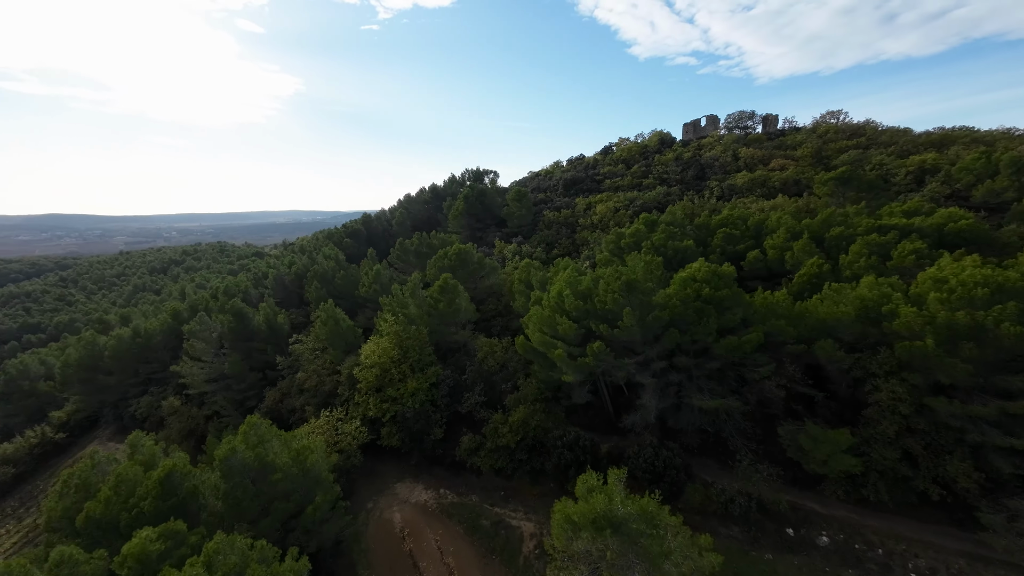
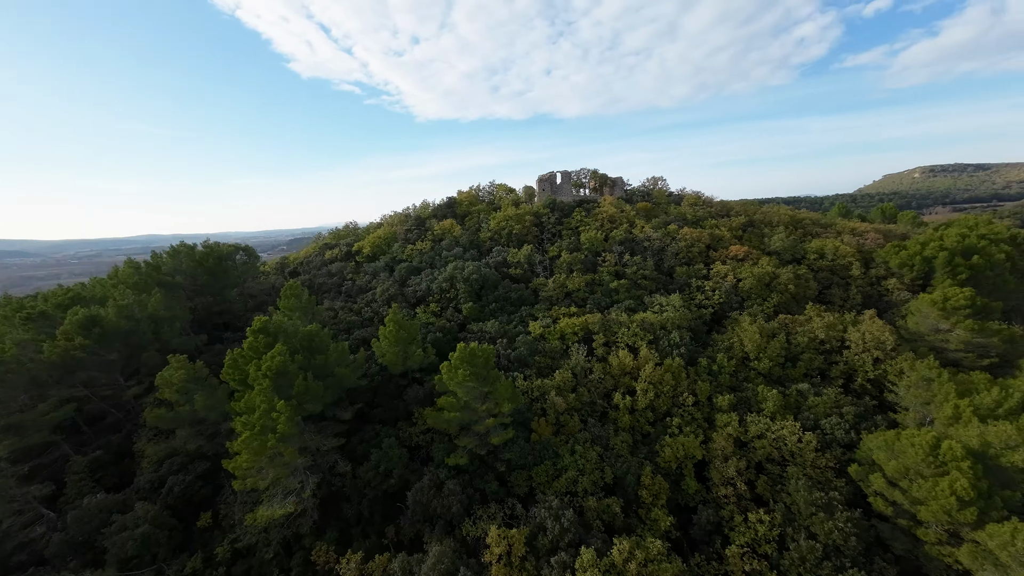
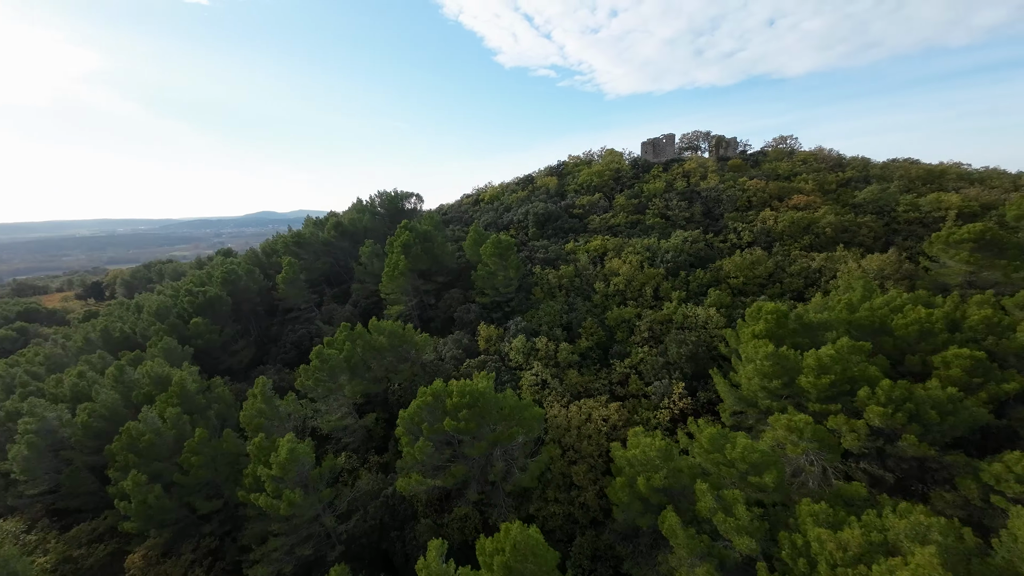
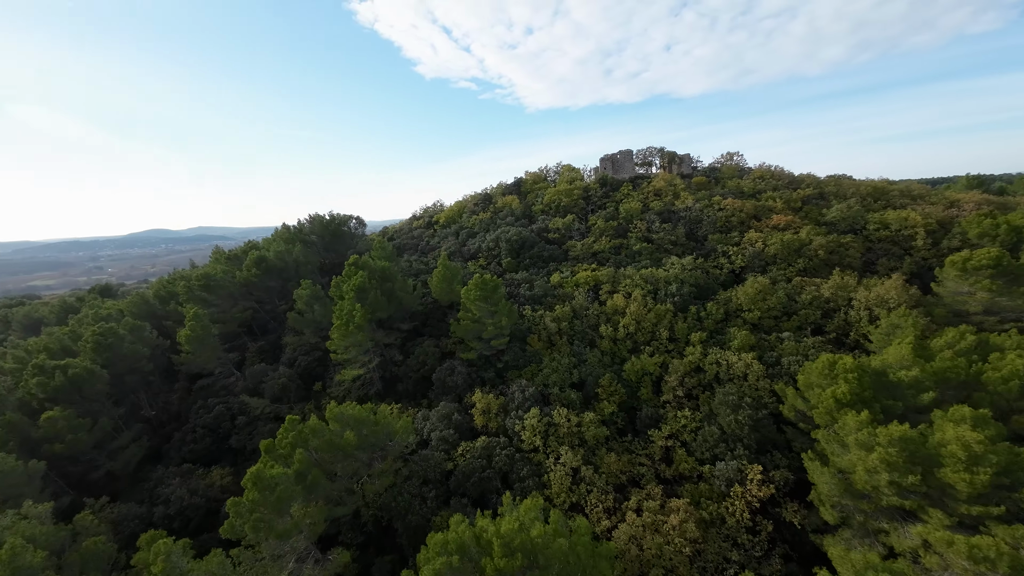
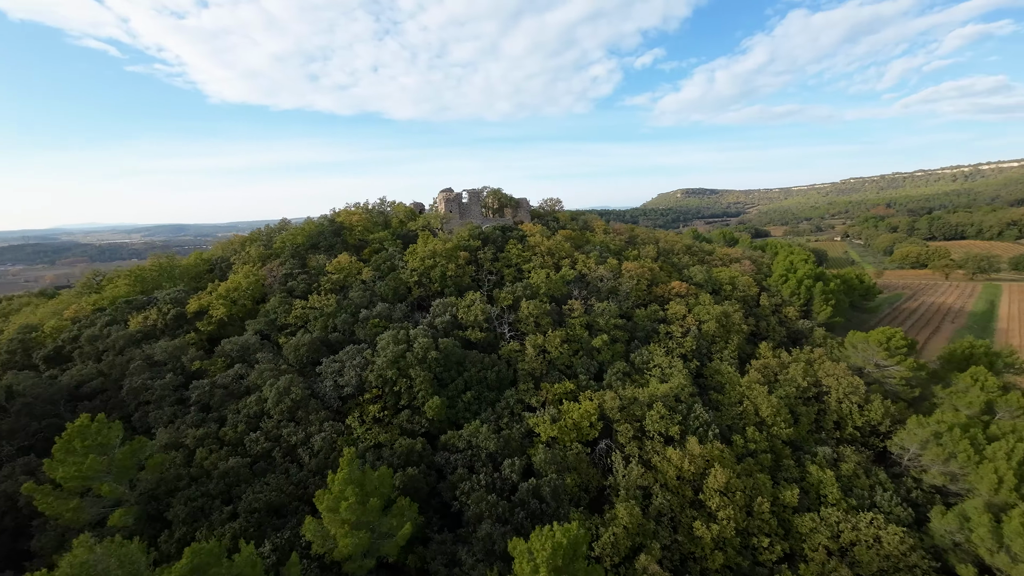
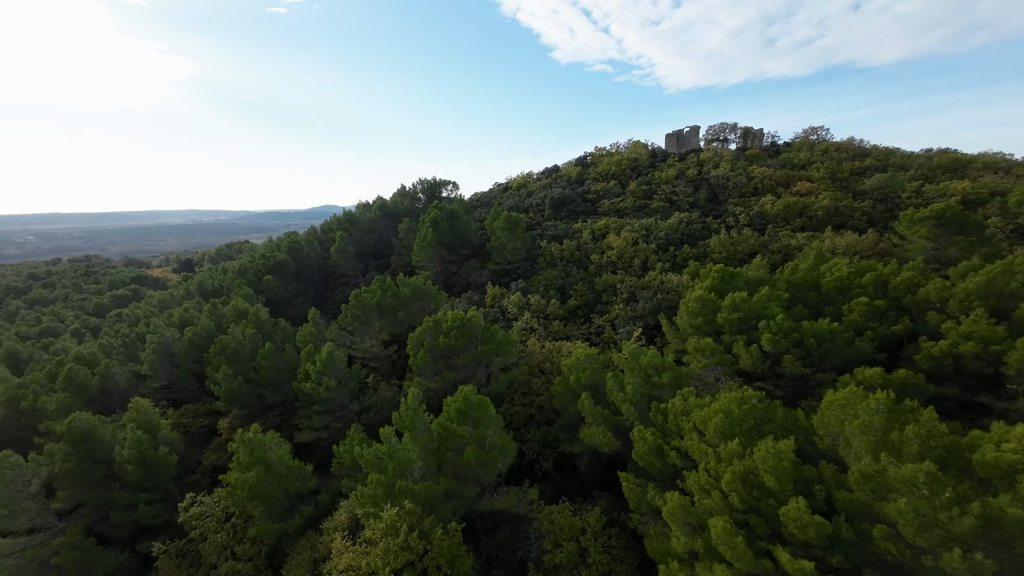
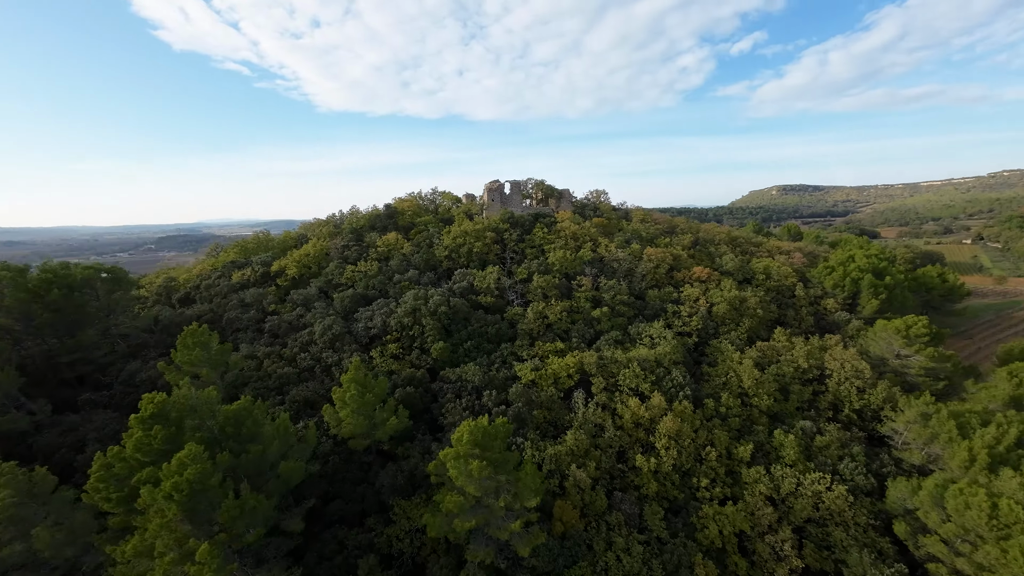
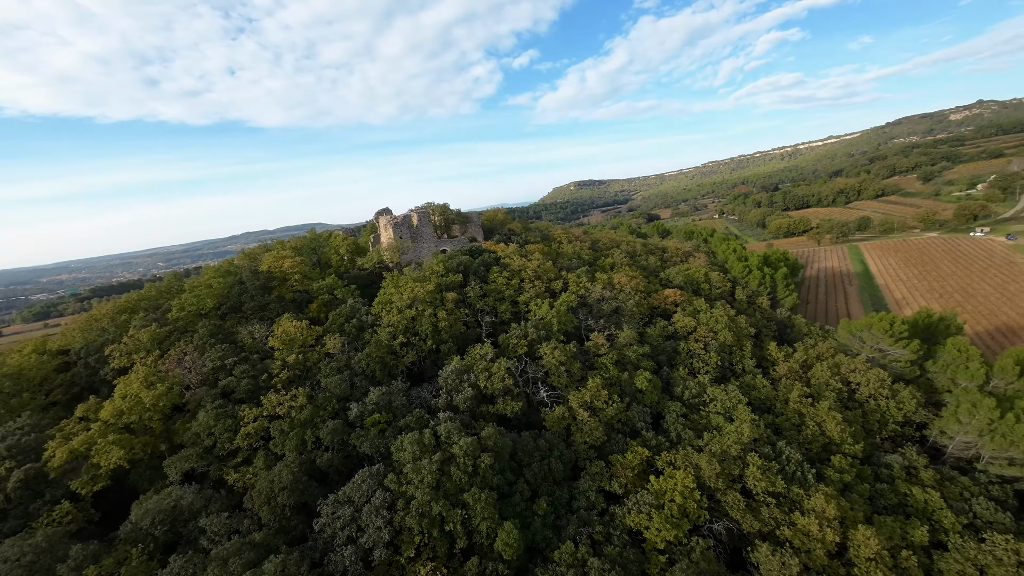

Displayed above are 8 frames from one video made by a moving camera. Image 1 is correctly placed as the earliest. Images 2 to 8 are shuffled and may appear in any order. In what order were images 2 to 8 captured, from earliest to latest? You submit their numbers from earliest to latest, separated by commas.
6, 3, 4, 2, 7, 5, 8
